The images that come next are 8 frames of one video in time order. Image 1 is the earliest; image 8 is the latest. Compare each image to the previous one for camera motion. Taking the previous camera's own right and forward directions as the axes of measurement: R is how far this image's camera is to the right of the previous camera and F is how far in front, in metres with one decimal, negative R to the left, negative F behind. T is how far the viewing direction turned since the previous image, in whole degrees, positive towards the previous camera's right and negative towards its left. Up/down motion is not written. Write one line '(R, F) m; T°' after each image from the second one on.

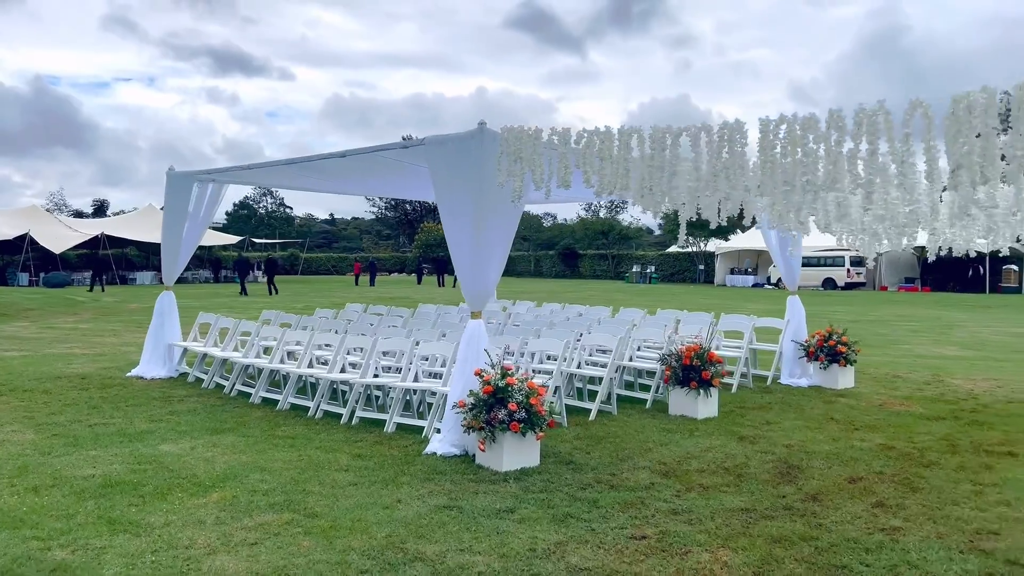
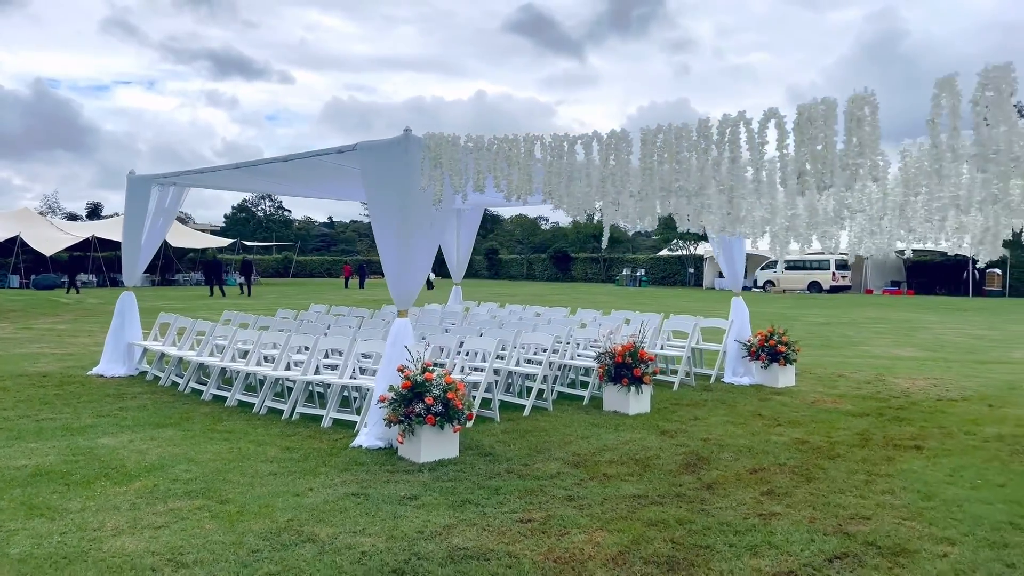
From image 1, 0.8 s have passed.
(+0.5, -0.2) m; 0°
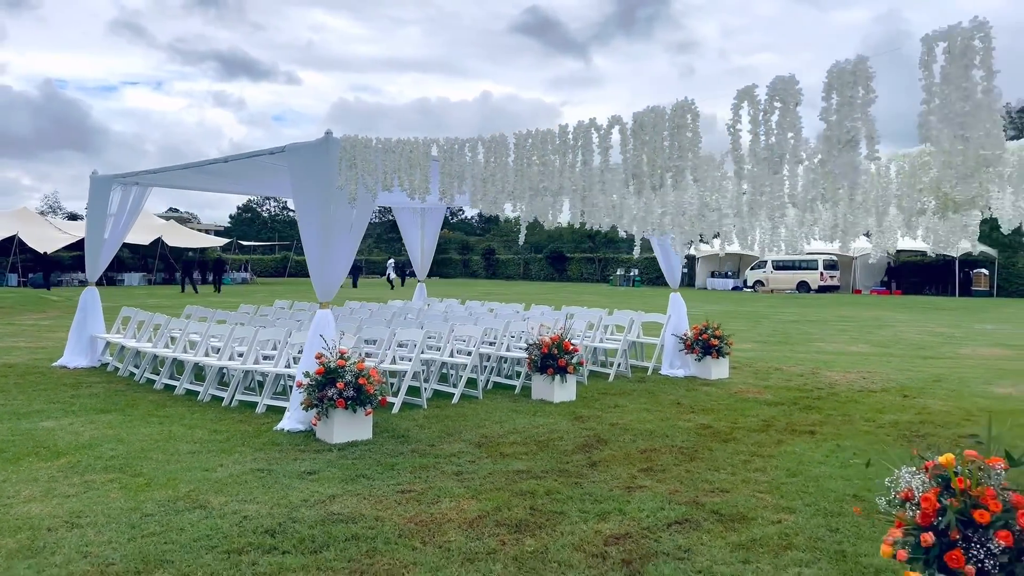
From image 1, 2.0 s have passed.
(+0.7, -0.4) m; 0°
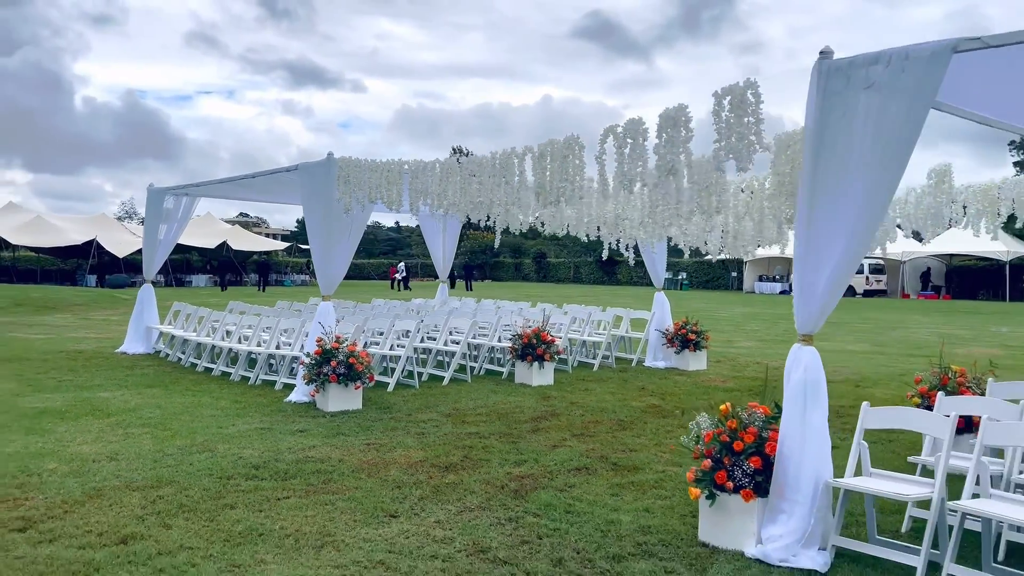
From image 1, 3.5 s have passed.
(+0.8, -1.0) m; -4°
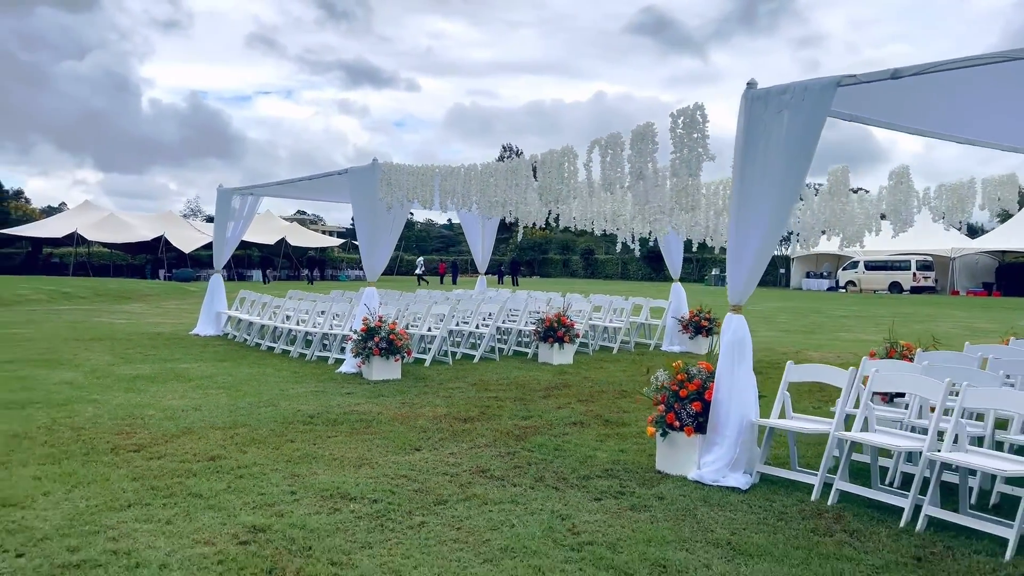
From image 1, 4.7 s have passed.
(+0.3, -1.0) m; -4°
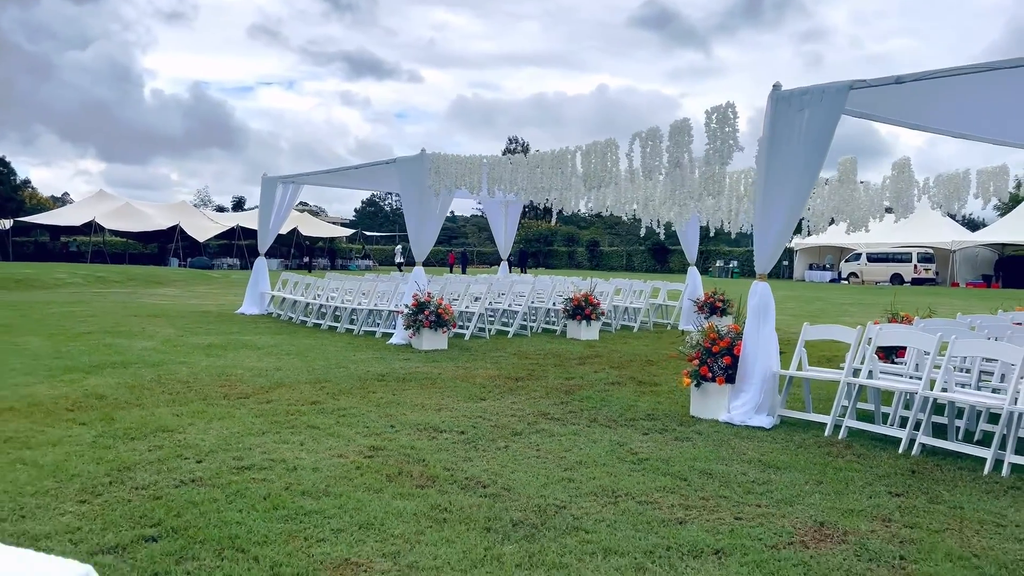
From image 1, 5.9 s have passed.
(-0.4, -0.8) m; 0°
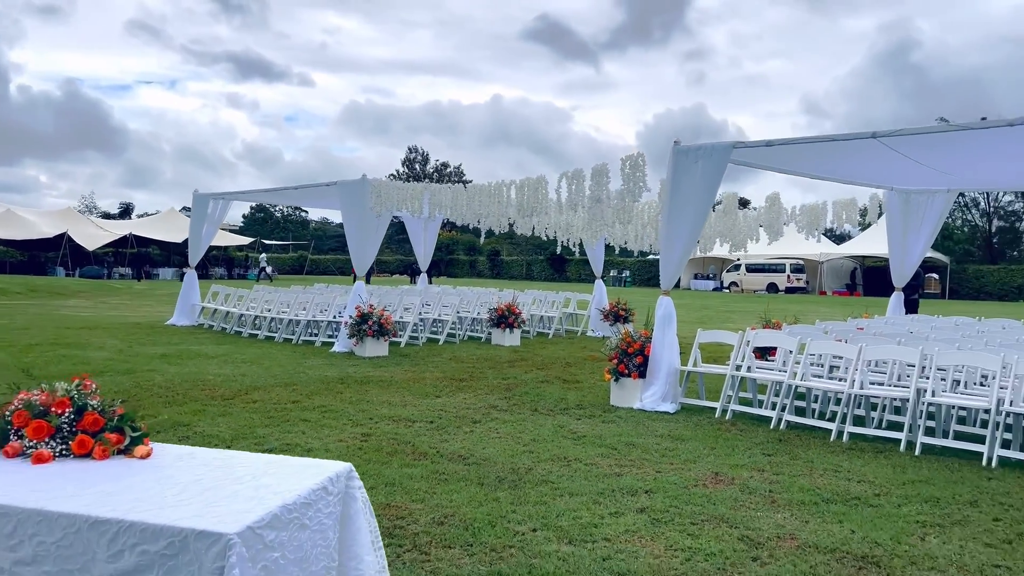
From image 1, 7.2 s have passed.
(-0.5, -1.1) m; +8°
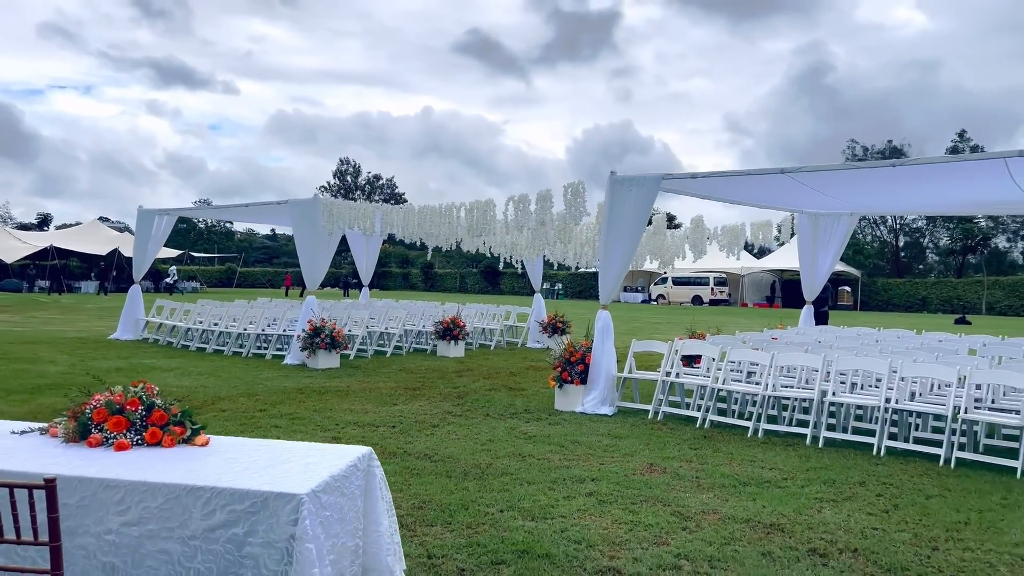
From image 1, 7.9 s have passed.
(-0.2, -0.6) m; +5°
